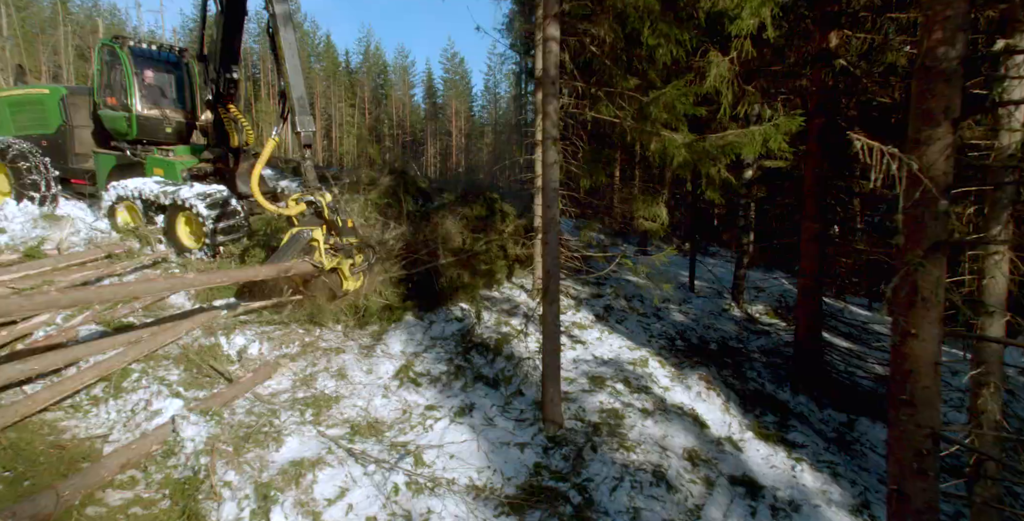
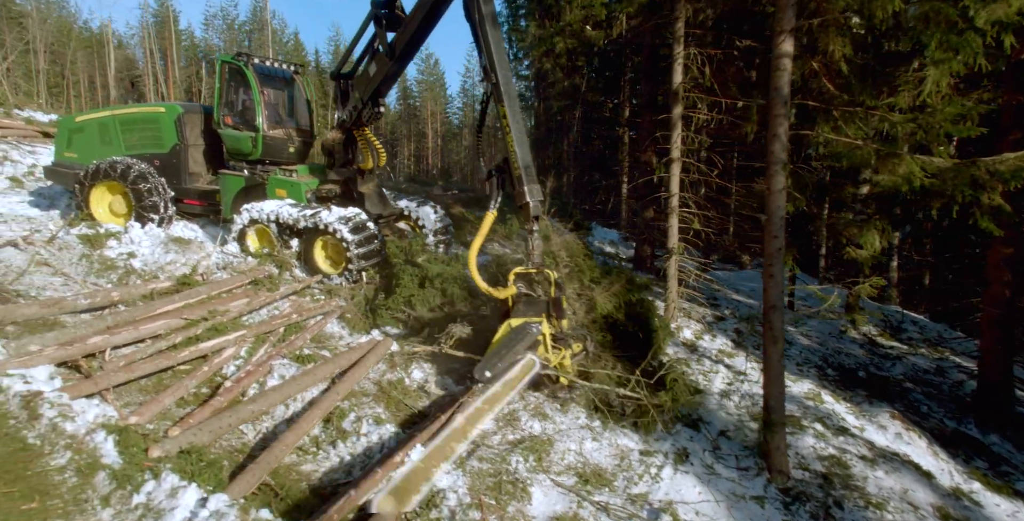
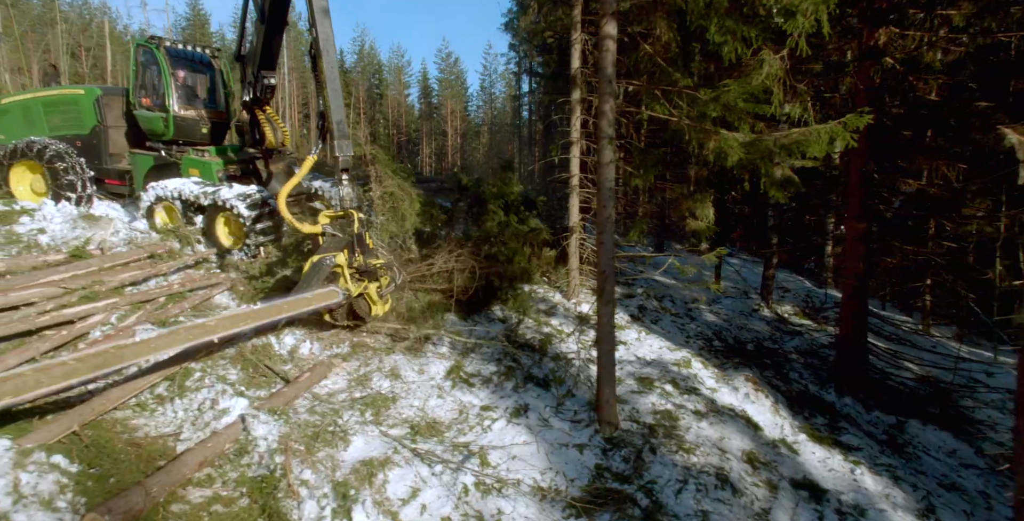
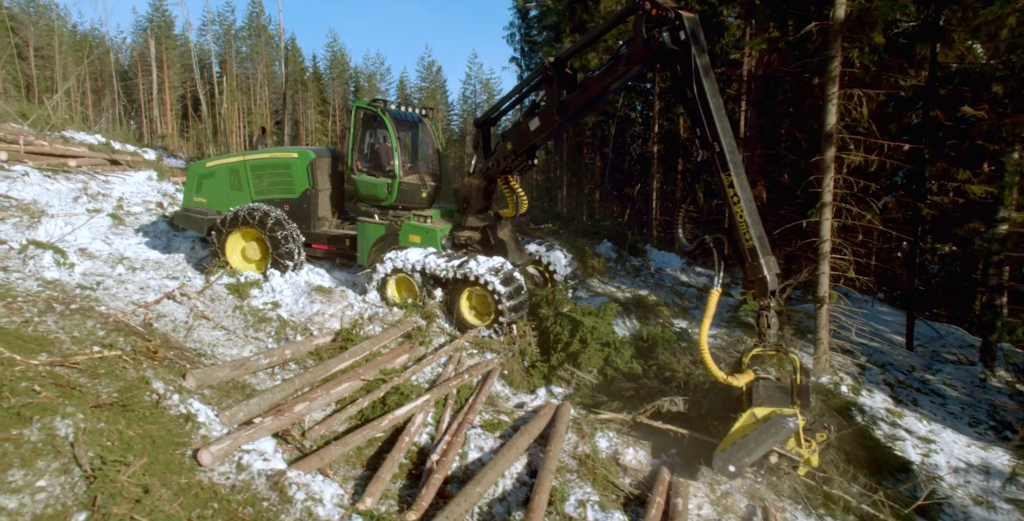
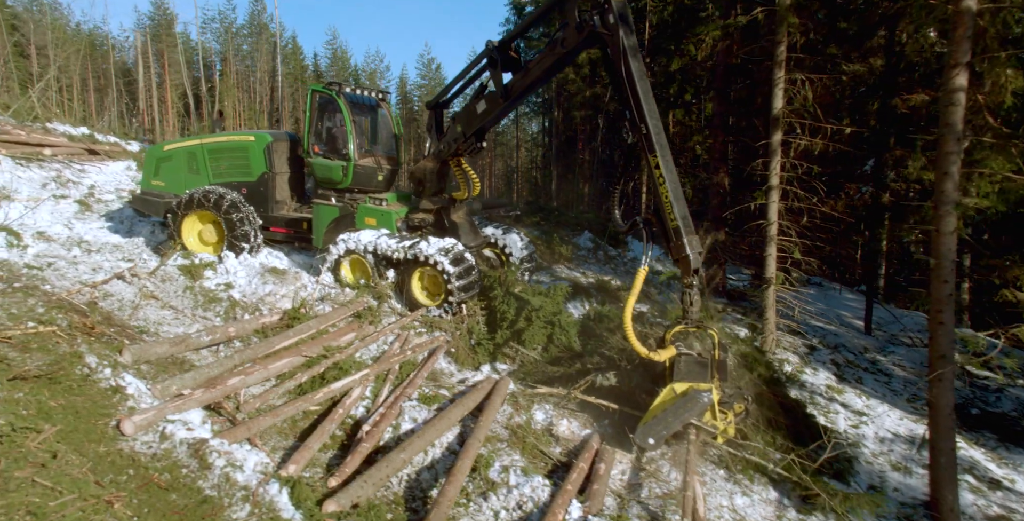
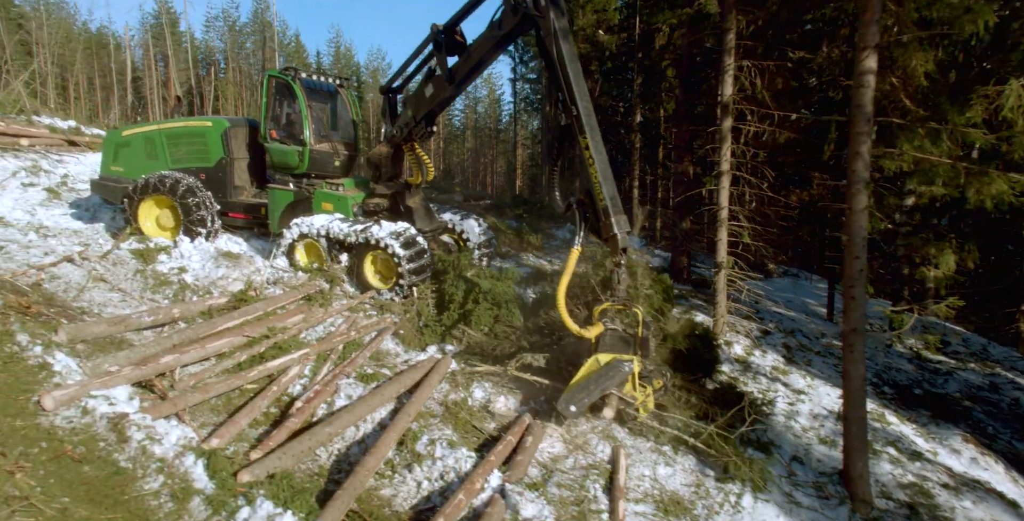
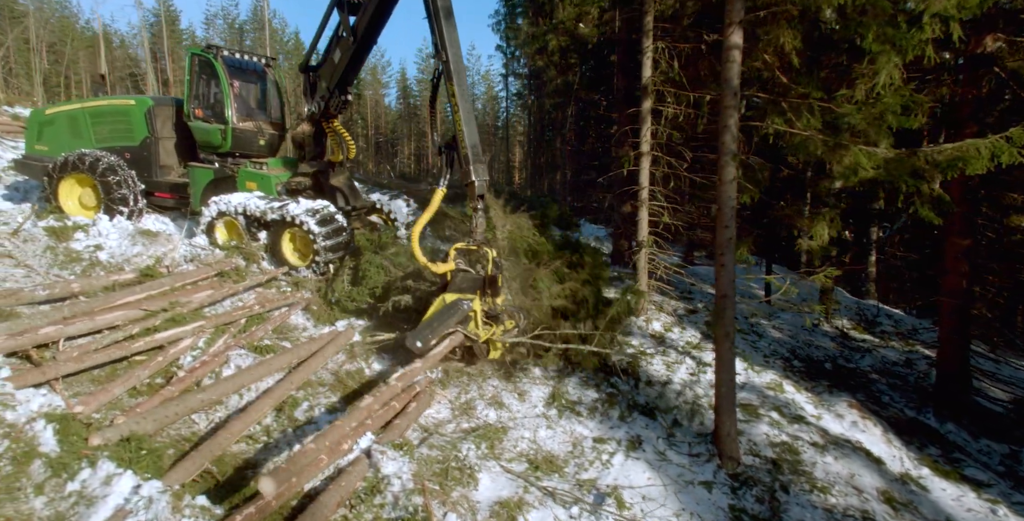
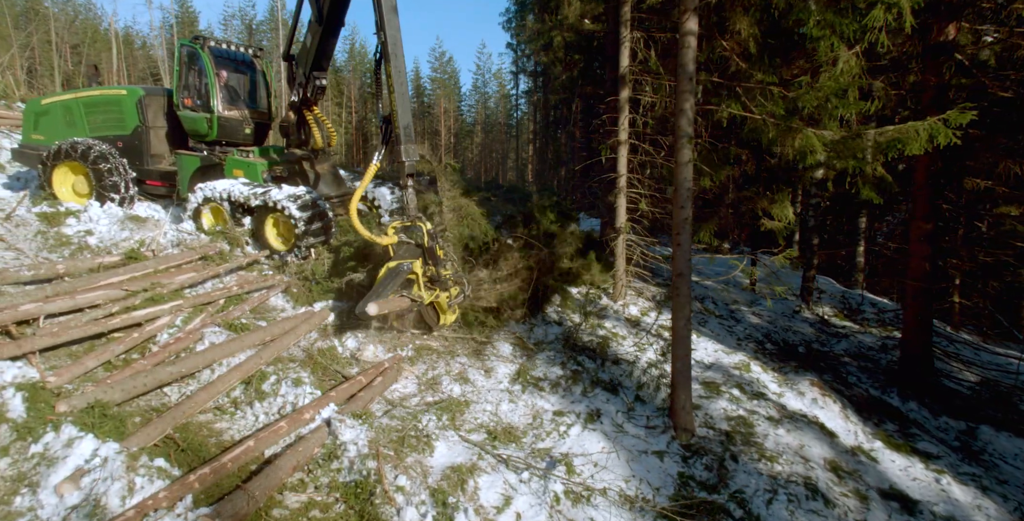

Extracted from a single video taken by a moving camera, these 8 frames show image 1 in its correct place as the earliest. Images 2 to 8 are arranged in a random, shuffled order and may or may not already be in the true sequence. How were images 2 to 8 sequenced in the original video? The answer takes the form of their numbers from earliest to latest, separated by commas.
3, 8, 7, 2, 6, 5, 4
